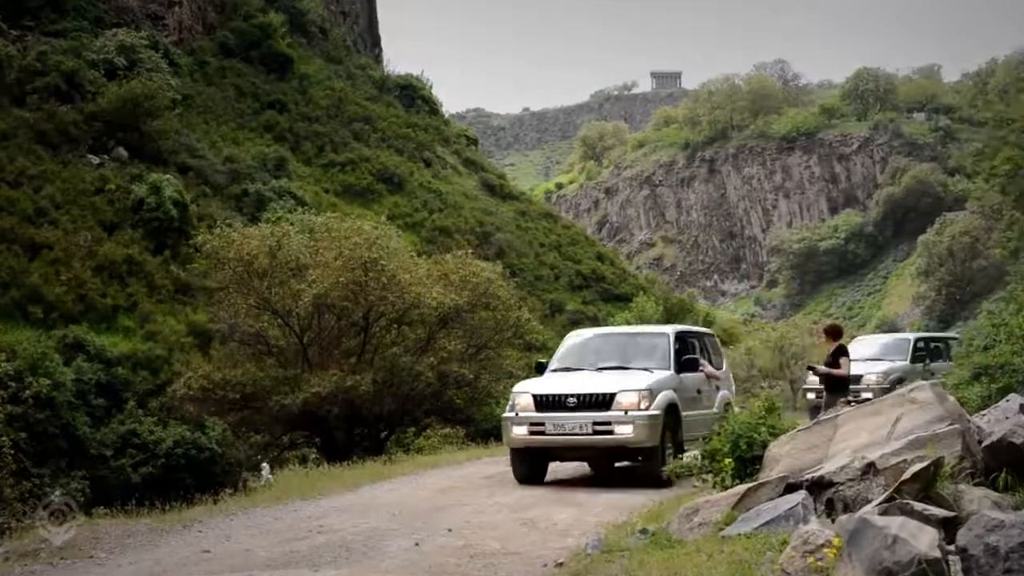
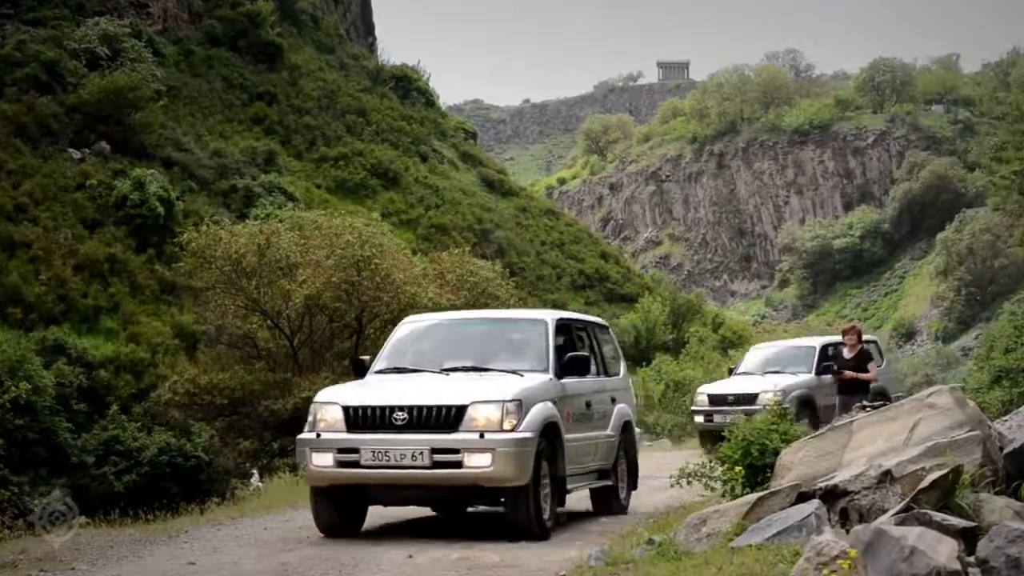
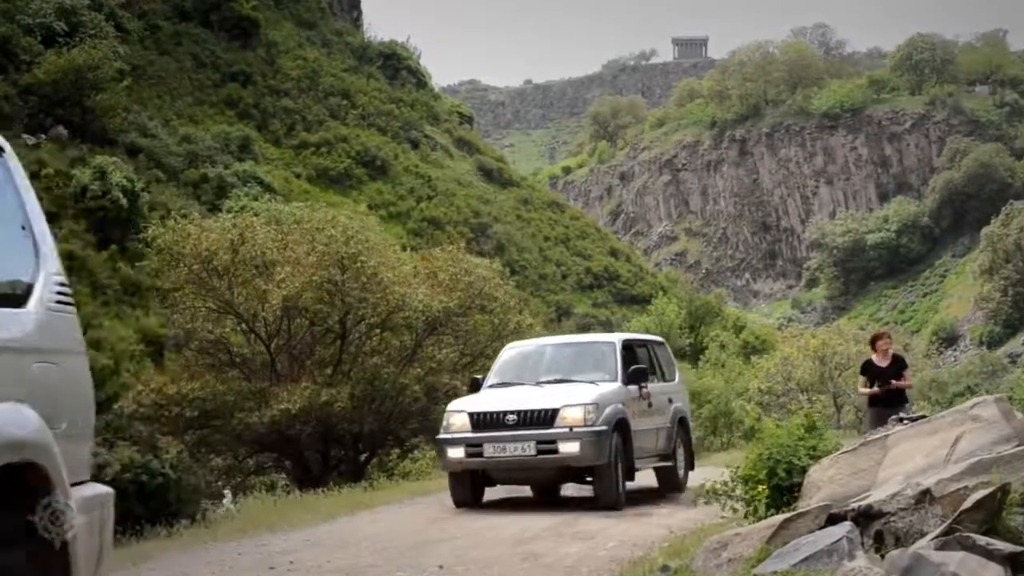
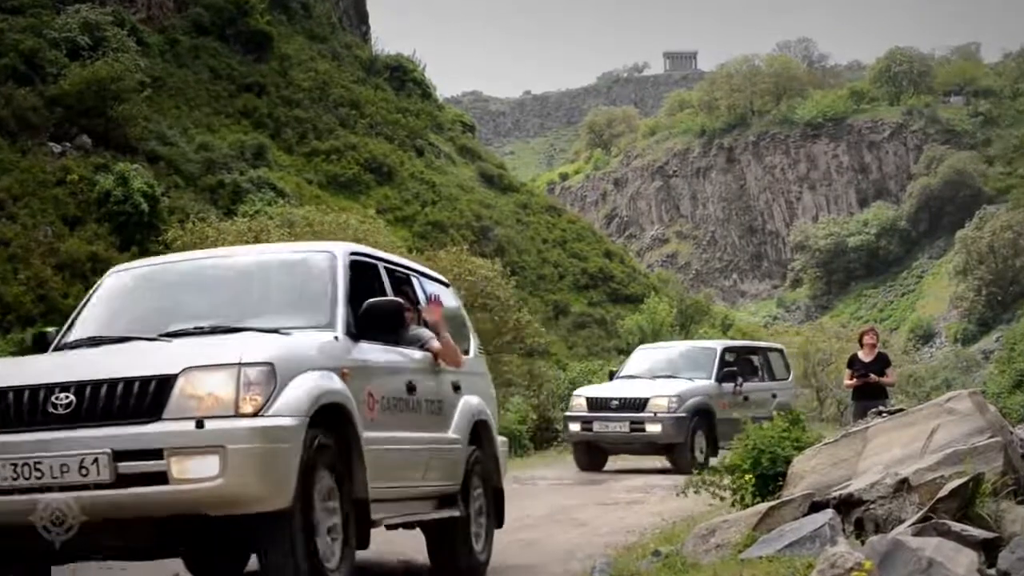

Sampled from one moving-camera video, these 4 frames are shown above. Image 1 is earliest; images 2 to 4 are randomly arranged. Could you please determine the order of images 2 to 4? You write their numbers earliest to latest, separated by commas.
2, 4, 3
